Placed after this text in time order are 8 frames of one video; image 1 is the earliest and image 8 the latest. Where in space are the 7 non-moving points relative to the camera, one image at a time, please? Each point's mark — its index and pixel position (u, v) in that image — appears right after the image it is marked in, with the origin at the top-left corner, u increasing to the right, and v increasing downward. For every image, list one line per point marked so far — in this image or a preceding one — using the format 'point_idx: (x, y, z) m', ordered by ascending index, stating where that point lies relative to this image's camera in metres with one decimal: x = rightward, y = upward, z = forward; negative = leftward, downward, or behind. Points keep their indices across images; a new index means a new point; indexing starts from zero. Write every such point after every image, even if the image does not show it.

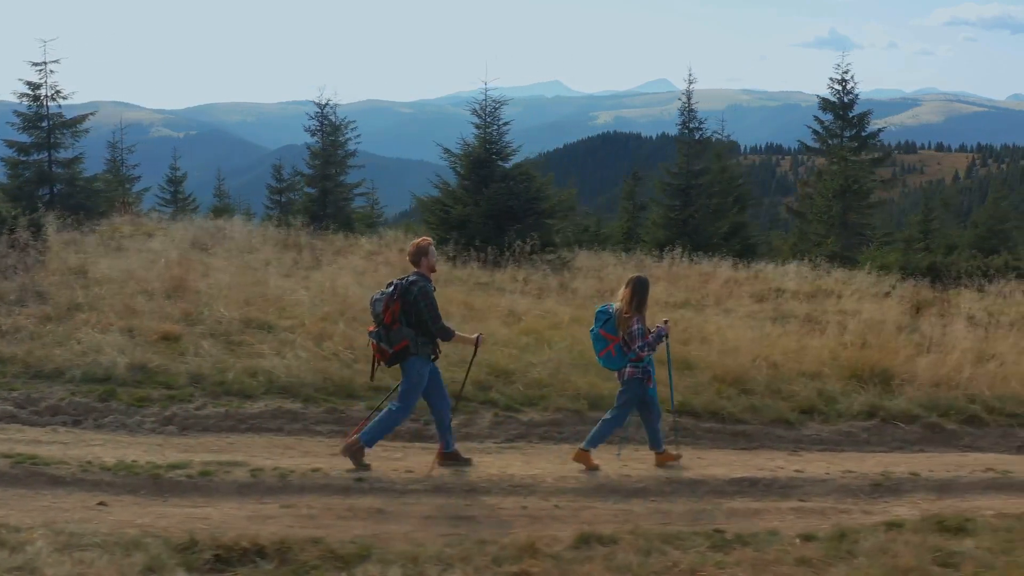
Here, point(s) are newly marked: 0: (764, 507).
0: (+1.4, -1.2, +5.7) m
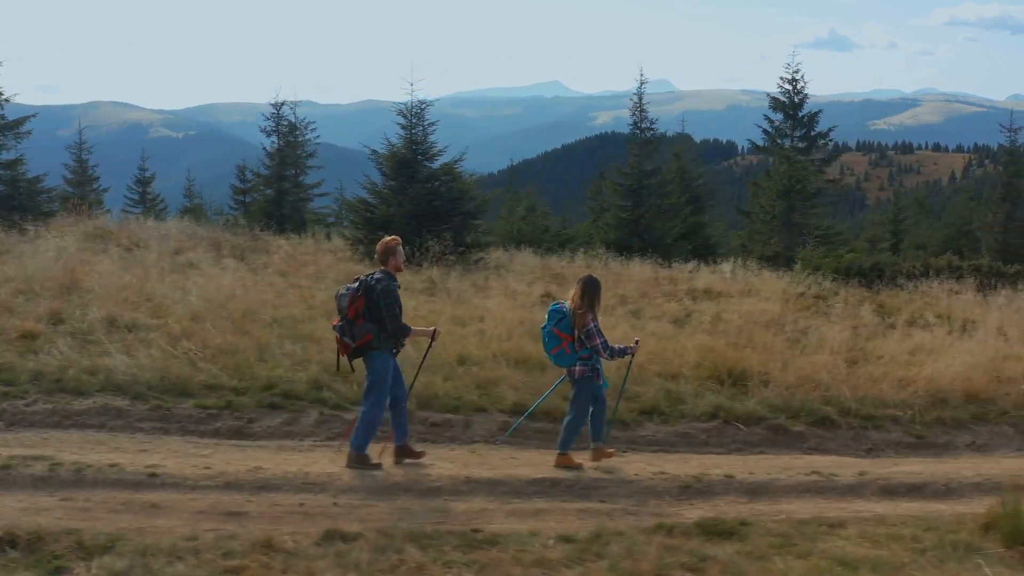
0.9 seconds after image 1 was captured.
0: (+0.2, -1.2, +5.7) m
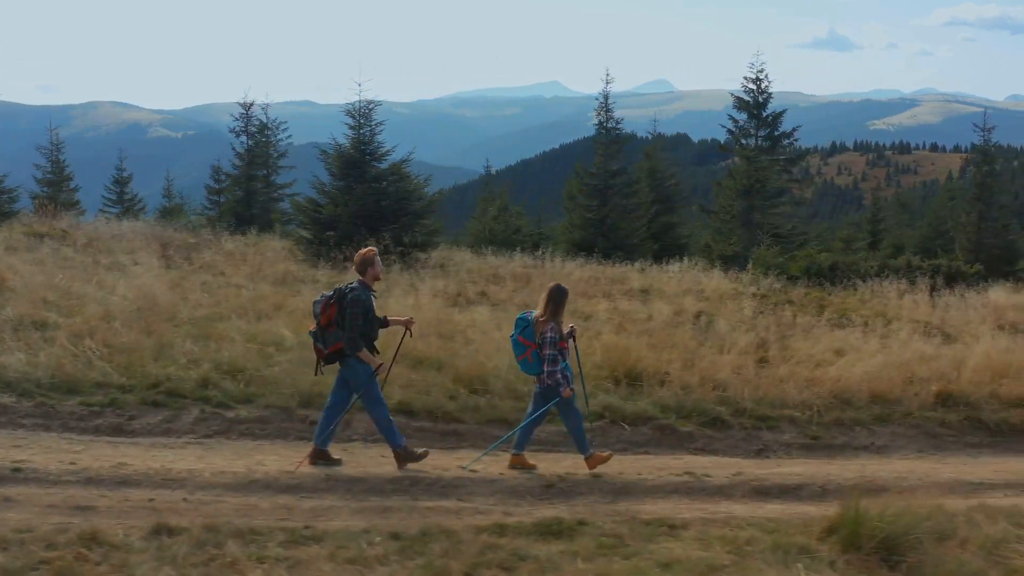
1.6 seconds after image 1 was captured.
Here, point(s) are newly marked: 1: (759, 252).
0: (-0.6, -1.2, +5.8) m
1: (+3.5, +0.6, +15.2) m
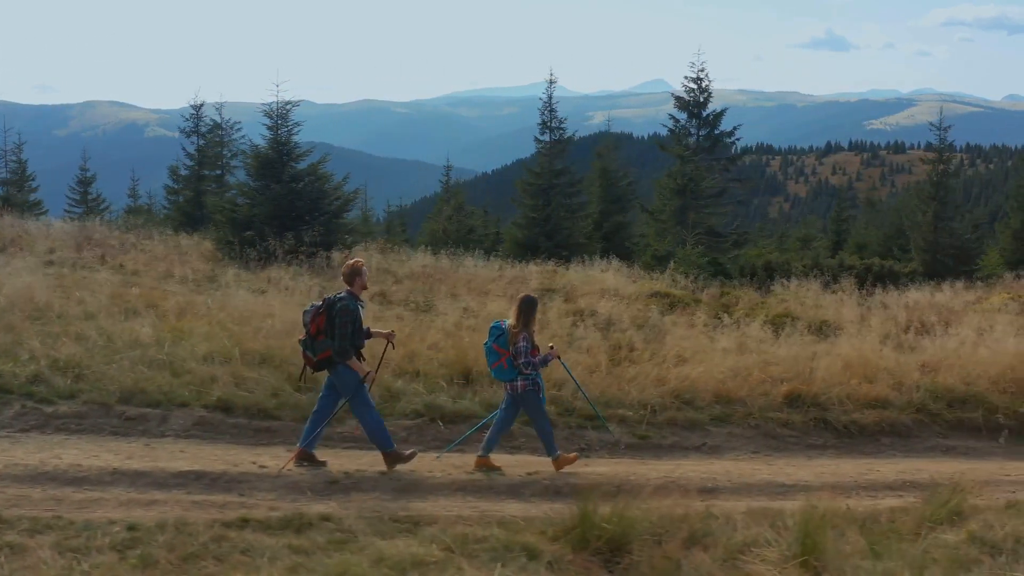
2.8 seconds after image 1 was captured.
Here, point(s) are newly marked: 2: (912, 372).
0: (-2.0, -1.2, +5.9) m
1: (+2.5, +0.6, +15.2) m
2: (+3.7, -0.8, +9.4) m
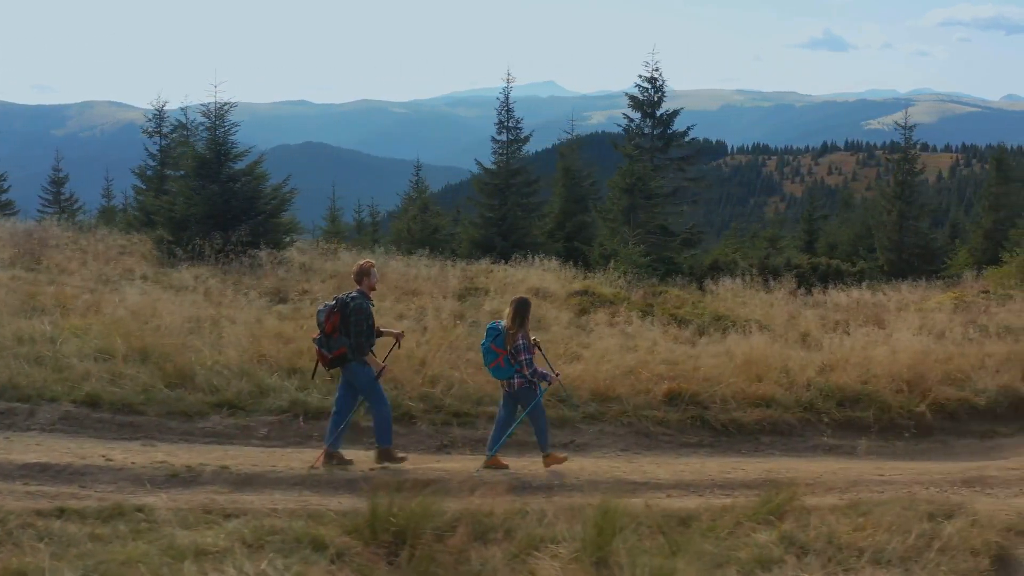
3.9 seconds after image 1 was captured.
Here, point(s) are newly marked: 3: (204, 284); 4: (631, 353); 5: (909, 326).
0: (-3.0, -1.2, +6.1) m
1: (+1.7, +0.6, +15.3) m
2: (+2.7, -0.8, +9.4) m
3: (-3.2, 0.0, +10.9) m
4: (+1.1, -0.6, +9.4) m
5: (+4.5, -0.4, +11.7) m
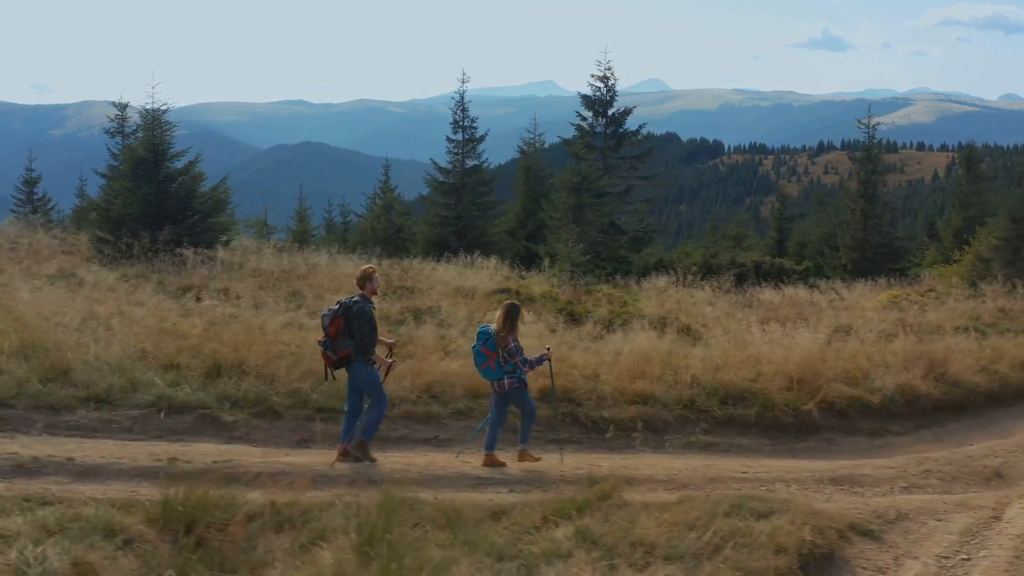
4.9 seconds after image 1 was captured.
0: (-4.2, -1.2, +6.4) m
1: (+0.8, +0.6, +15.4) m
2: (+1.7, -0.8, +9.5) m
3: (-4.2, +0.1, +11.1) m
4: (+0.1, -0.6, +9.5) m
5: (+3.5, -0.4, +11.7) m
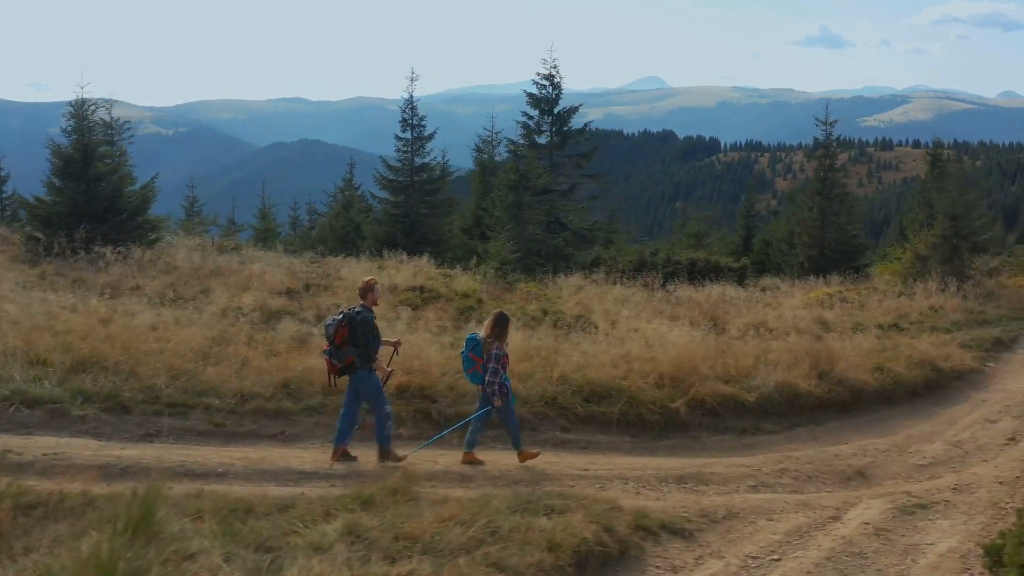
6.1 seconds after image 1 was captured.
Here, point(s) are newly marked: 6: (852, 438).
0: (-5.4, -1.2, +6.6) m
1: (-0.1, +0.6, +15.5) m
2: (+0.5, -0.8, +9.6) m
3: (-5.3, +0.1, +11.4) m
4: (-1.1, -0.6, +9.6) m
5: (+2.4, -0.4, +11.7) m
6: (+3.2, -1.4, +9.5) m
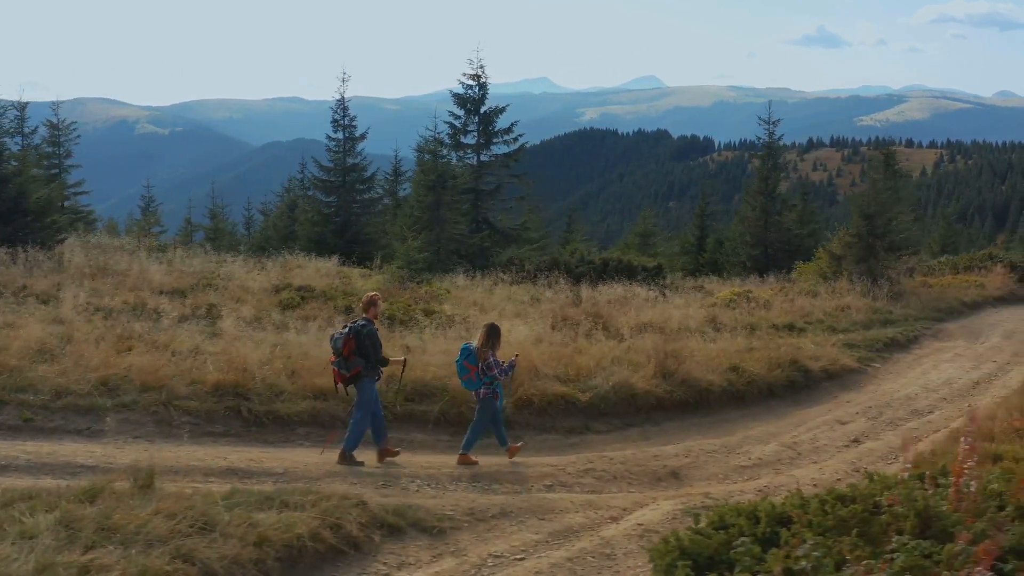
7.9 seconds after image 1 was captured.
0: (-7.1, -1.1, +7.0) m
1: (-1.5, +0.6, +15.6) m
2: (-1.1, -0.8, +9.7) m
3: (-6.8, +0.1, +11.7) m
4: (-2.7, -0.6, +9.8) m
5: (+0.9, -0.4, +11.7) m
6: (+1.6, -1.4, +9.6) m
